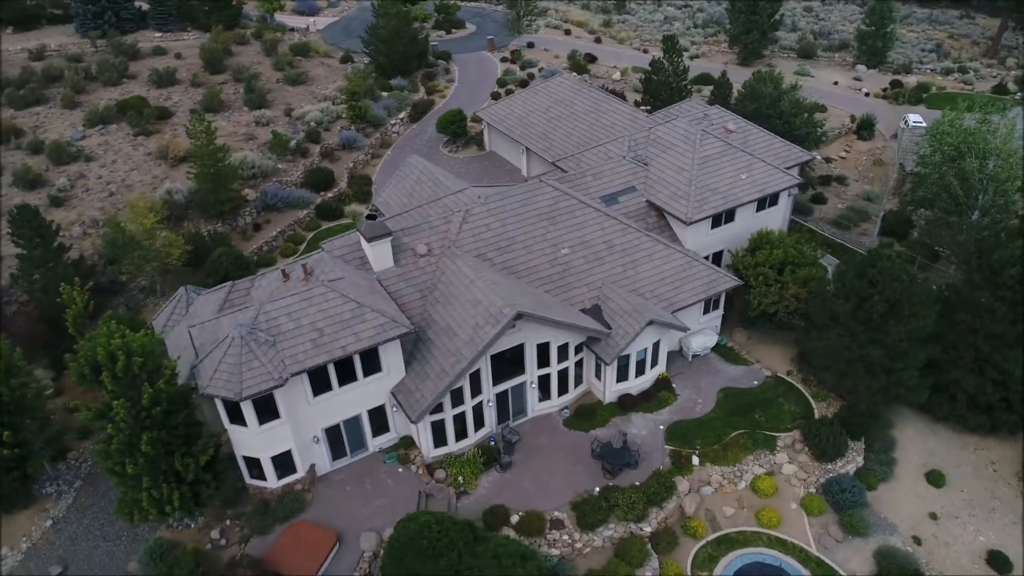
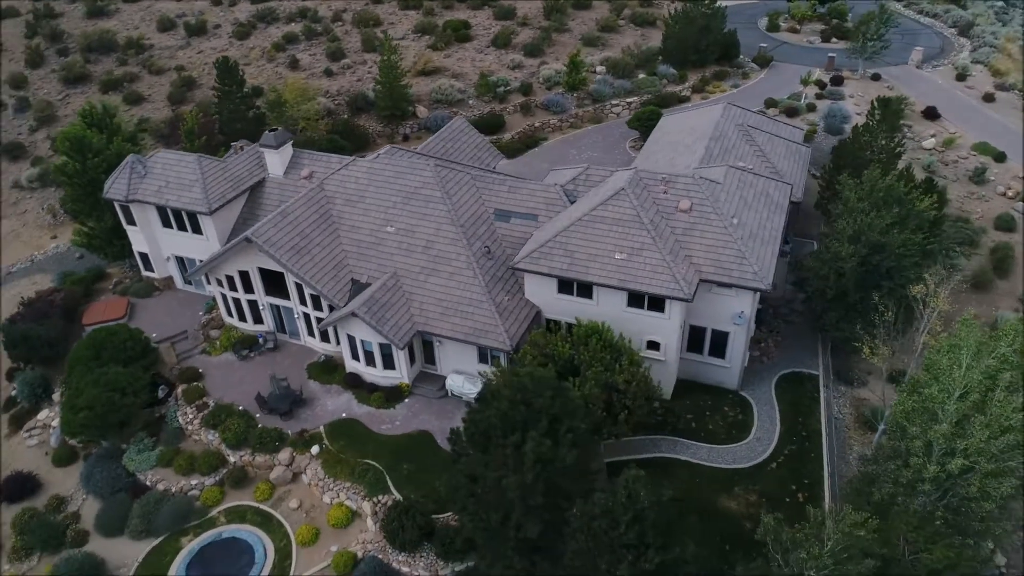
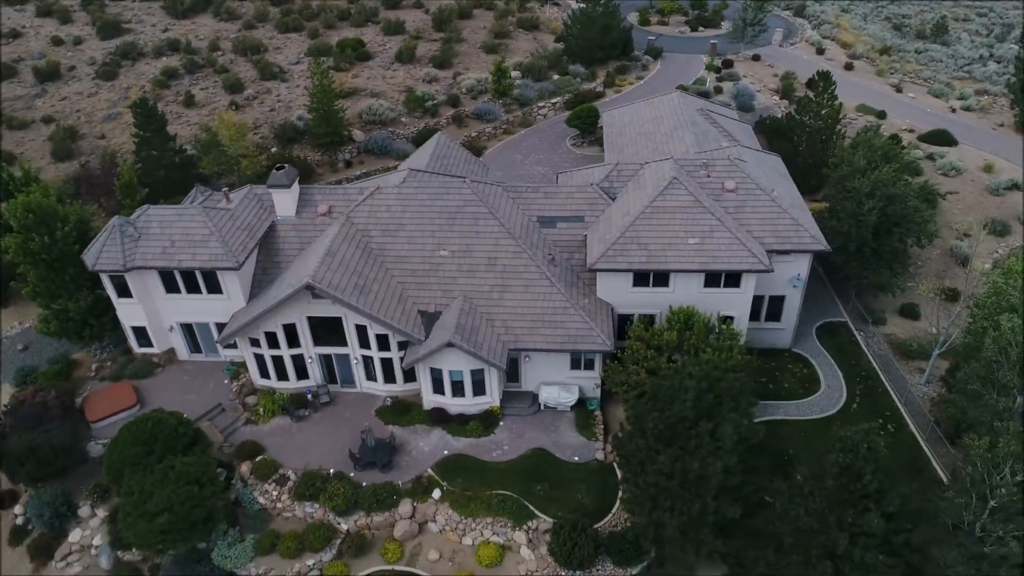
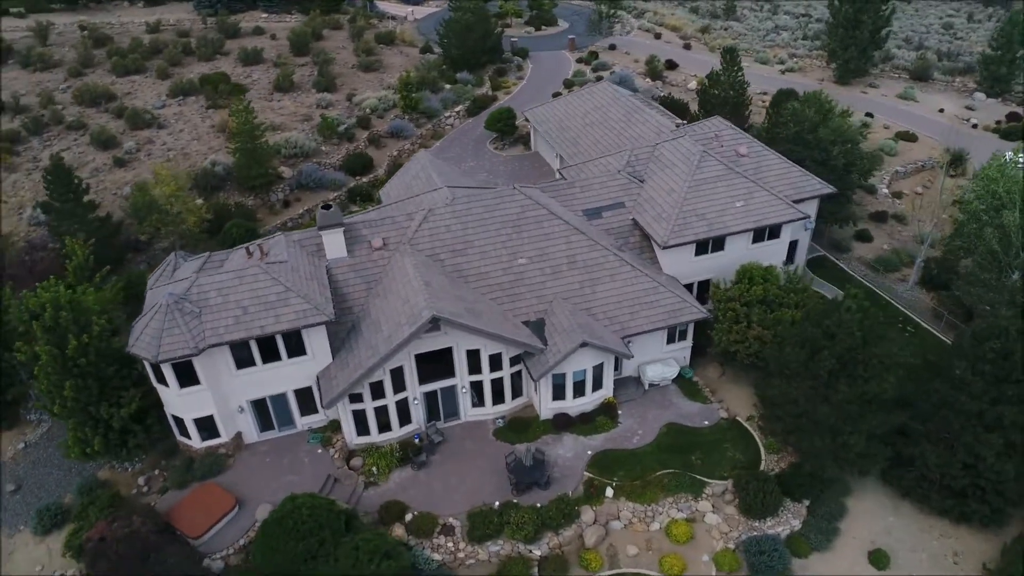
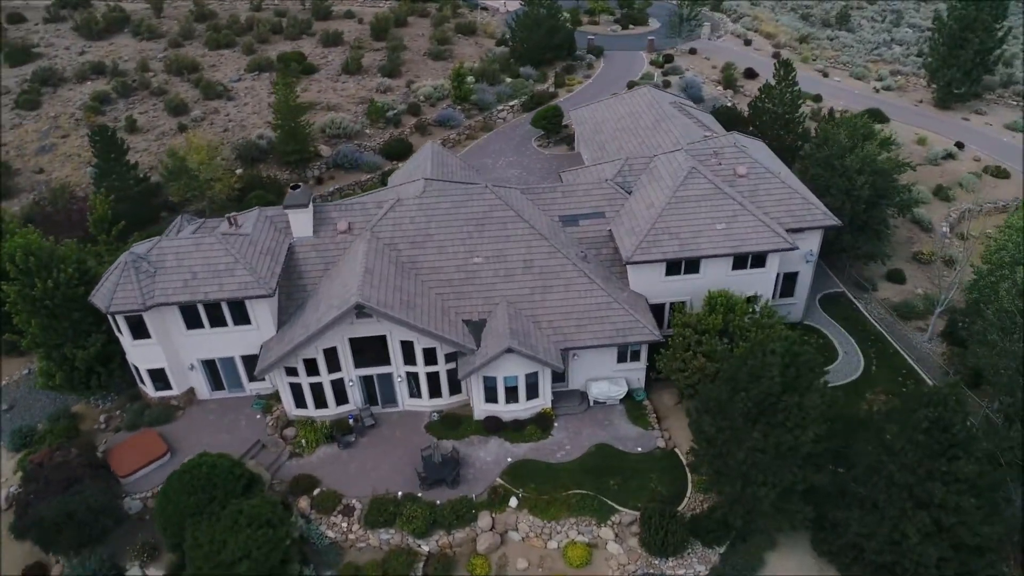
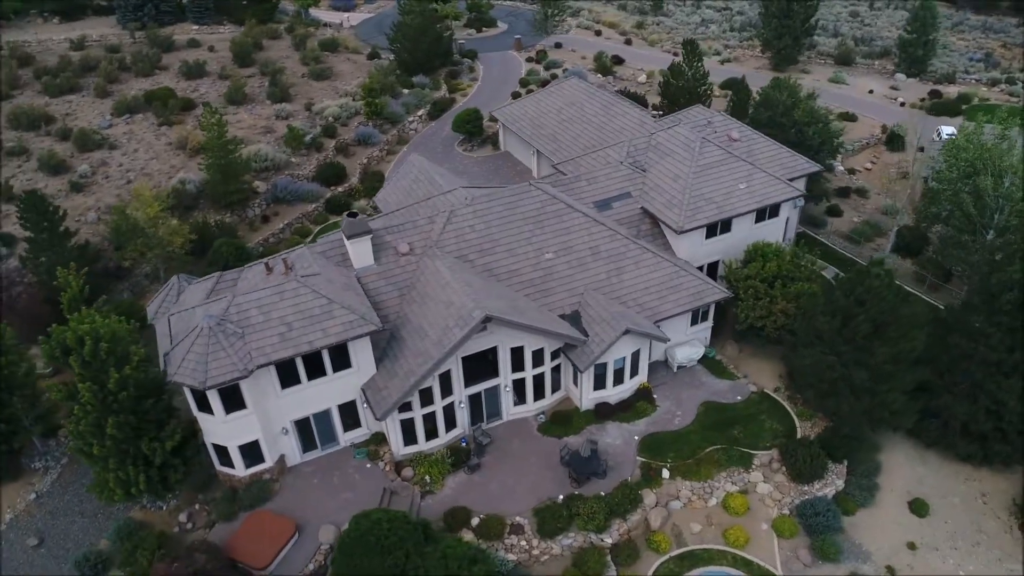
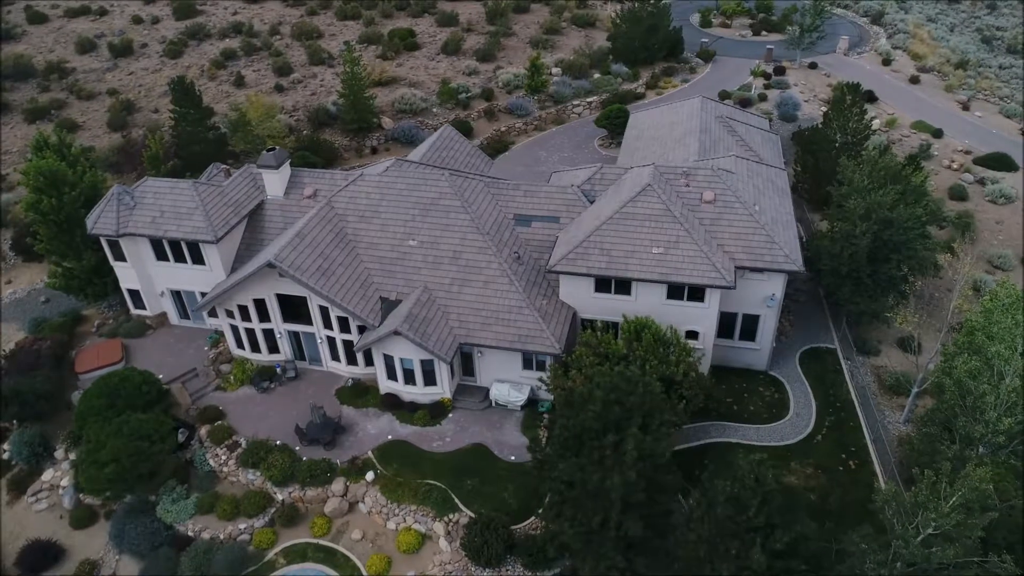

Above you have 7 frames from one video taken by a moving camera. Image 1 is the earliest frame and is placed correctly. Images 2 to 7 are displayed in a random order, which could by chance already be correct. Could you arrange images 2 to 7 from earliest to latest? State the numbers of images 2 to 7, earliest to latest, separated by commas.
6, 4, 5, 3, 7, 2
